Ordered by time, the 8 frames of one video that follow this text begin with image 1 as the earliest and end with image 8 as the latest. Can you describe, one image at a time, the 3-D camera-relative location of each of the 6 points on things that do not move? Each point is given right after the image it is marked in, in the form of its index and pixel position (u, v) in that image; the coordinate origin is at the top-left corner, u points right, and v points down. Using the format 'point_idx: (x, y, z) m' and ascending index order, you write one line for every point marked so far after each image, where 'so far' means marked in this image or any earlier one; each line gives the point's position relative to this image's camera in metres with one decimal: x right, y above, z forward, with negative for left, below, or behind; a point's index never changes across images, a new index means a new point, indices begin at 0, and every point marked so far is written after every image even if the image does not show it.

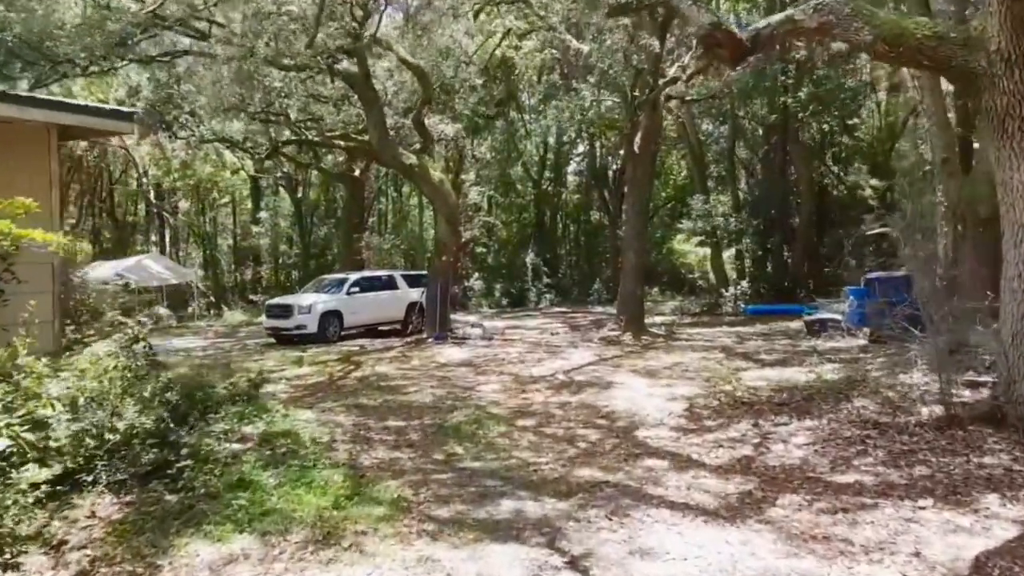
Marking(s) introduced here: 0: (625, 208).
0: (+2.7, +1.9, +16.8) m
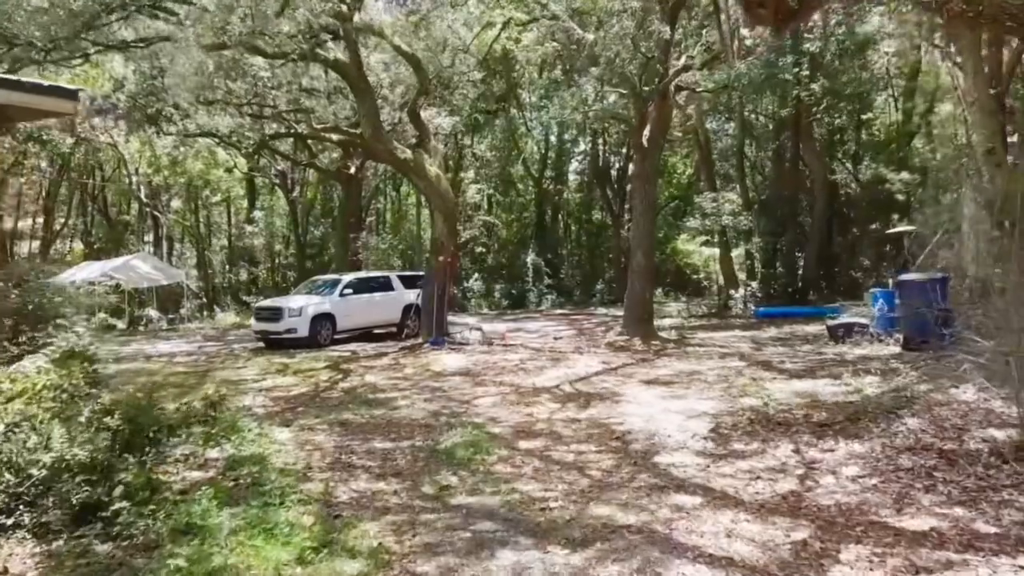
0: (+2.7, +1.8, +15.9) m
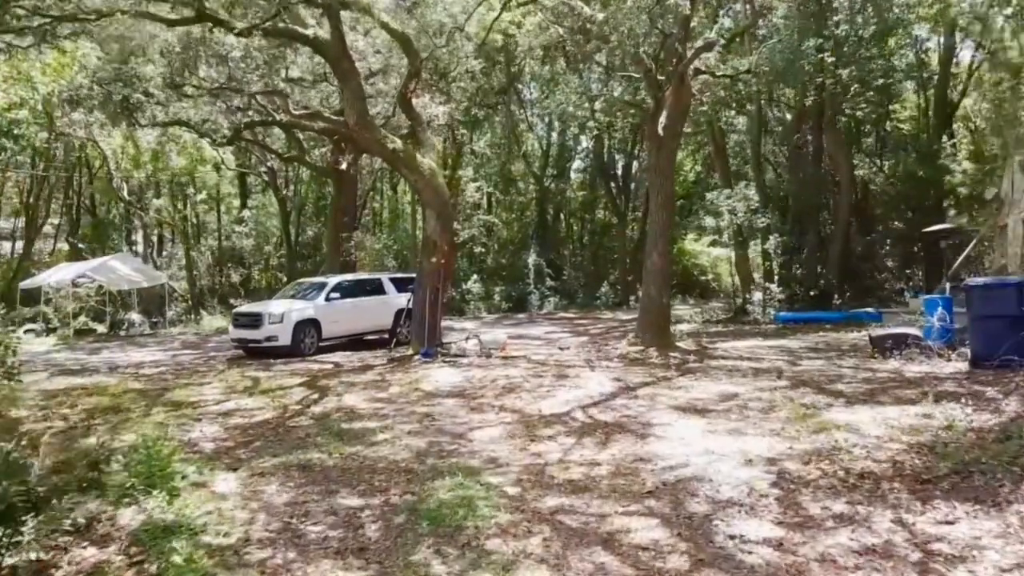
0: (+2.7, +1.7, +14.3) m
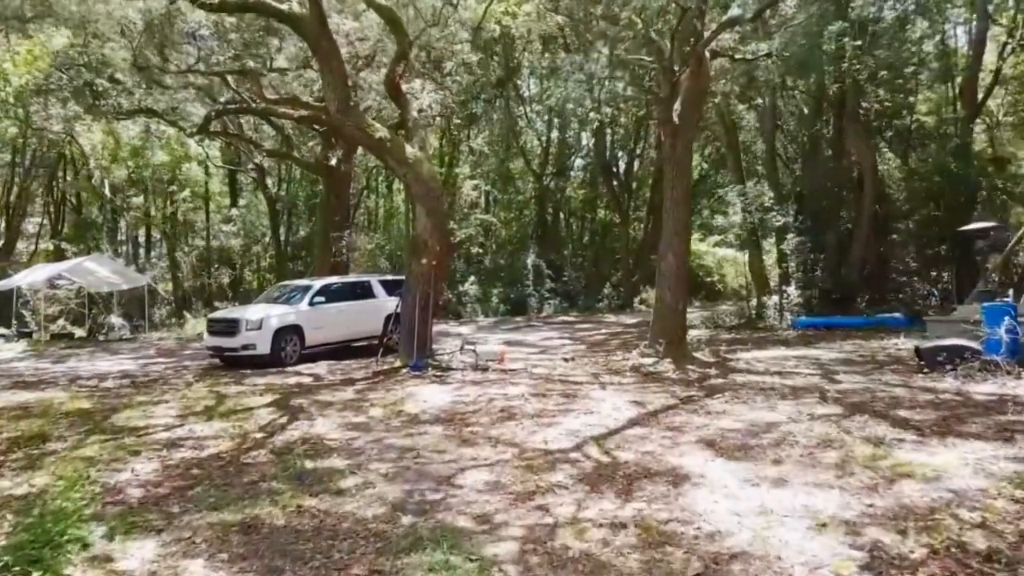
0: (+2.7, +1.6, +12.9) m
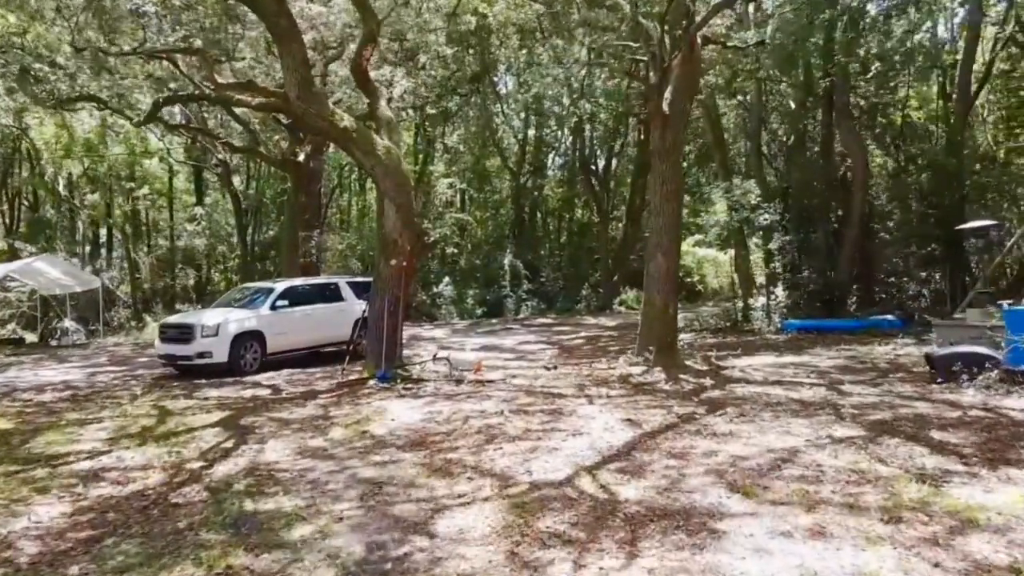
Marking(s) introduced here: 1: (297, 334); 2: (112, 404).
0: (+2.3, +1.6, +12.0) m
1: (-4.8, -1.0, +16.0) m
2: (-6.4, -1.8, +11.4) m
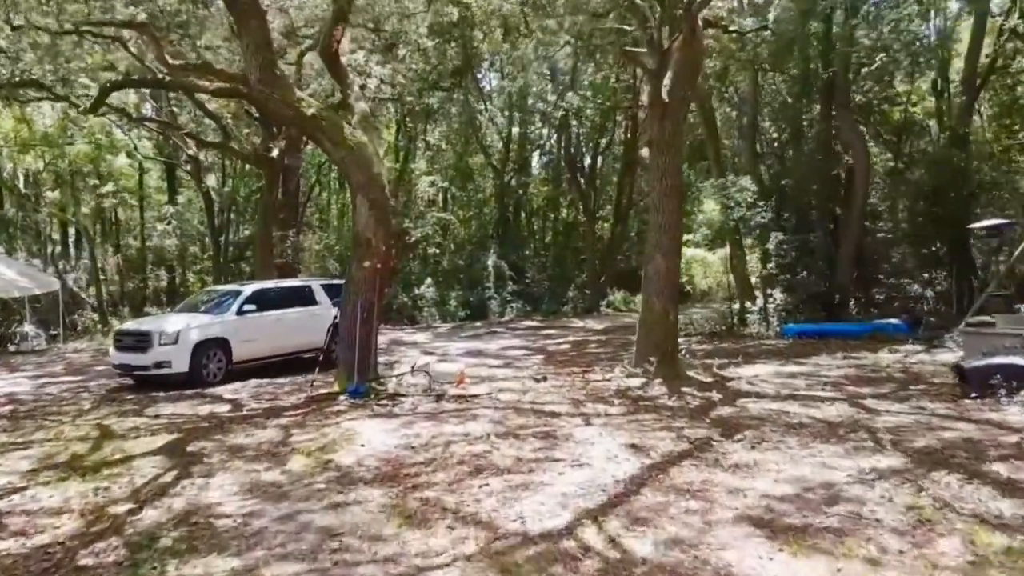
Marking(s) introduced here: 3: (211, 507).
0: (+2.1, +1.5, +11.0) m
1: (-5.1, -1.1, +14.8) m
2: (-6.5, -1.9, +10.2) m
3: (-2.4, -1.7, +5.6) m
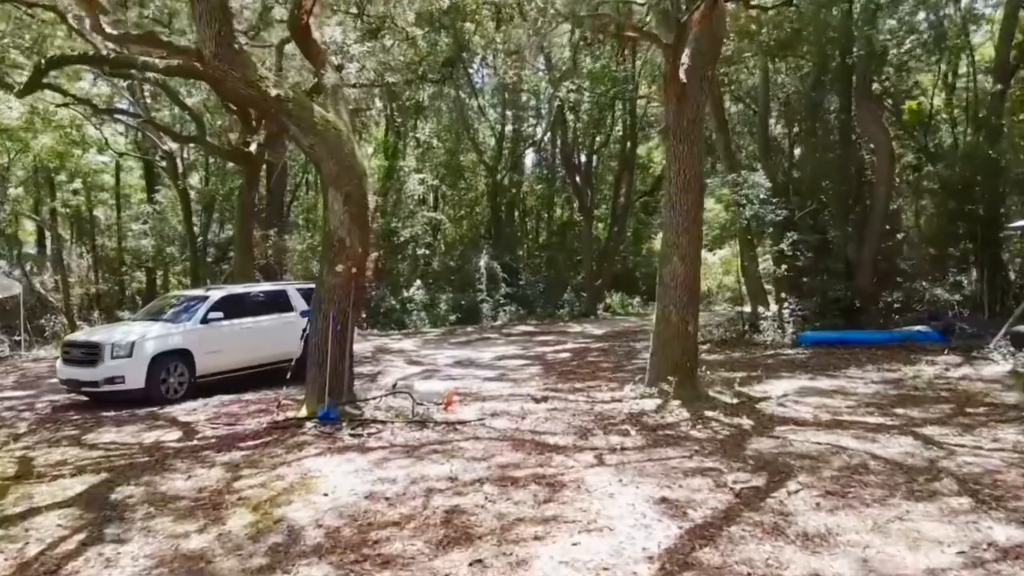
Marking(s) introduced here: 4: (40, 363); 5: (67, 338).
0: (+2.0, +1.4, +9.6) m
1: (-5.2, -1.2, +13.3) m
2: (-6.6, -2.0, +8.7) m
3: (-2.4, -1.8, +4.2) m
4: (-13.0, -2.1, +19.9) m
5: (-7.8, -0.9, +12.6) m
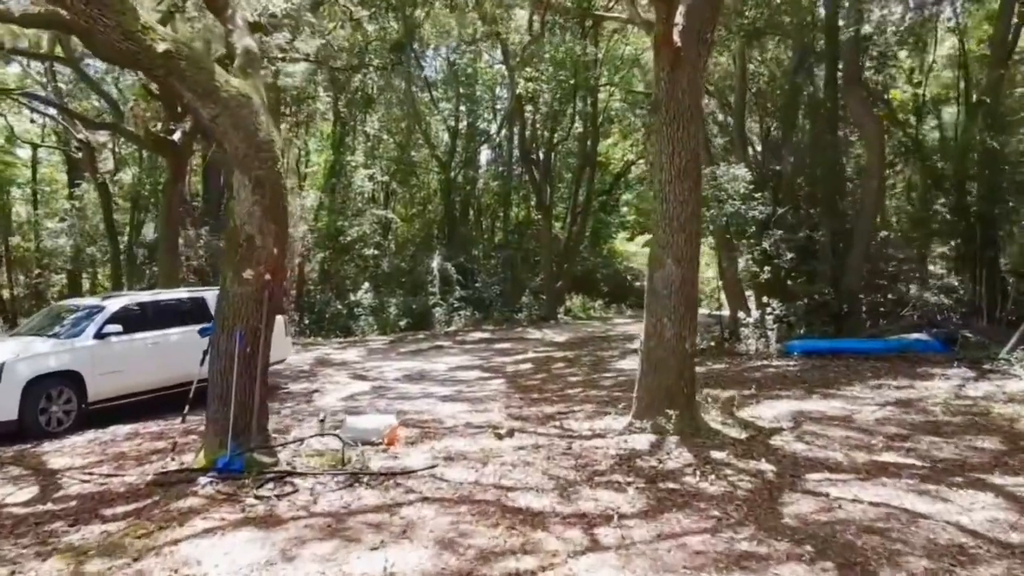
0: (+1.6, +1.3, +7.9) m
1: (-5.9, -1.3, +11.1) m
2: (-7.0, -2.1, +6.4) m
3: (-2.5, -1.9, +2.2) m
4: (-14.1, -2.2, +17.2) m
5: (-8.5, -1.0, +10.3) m
